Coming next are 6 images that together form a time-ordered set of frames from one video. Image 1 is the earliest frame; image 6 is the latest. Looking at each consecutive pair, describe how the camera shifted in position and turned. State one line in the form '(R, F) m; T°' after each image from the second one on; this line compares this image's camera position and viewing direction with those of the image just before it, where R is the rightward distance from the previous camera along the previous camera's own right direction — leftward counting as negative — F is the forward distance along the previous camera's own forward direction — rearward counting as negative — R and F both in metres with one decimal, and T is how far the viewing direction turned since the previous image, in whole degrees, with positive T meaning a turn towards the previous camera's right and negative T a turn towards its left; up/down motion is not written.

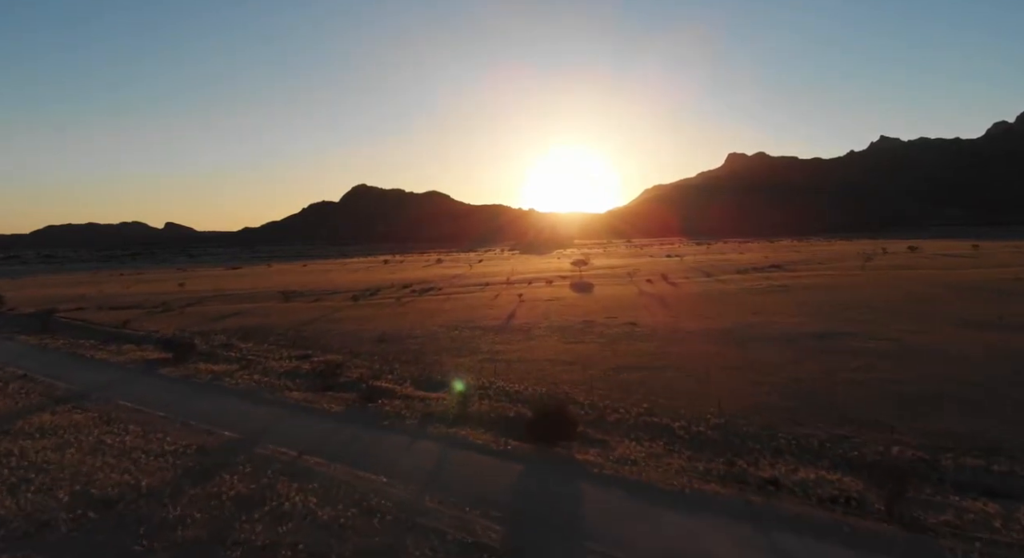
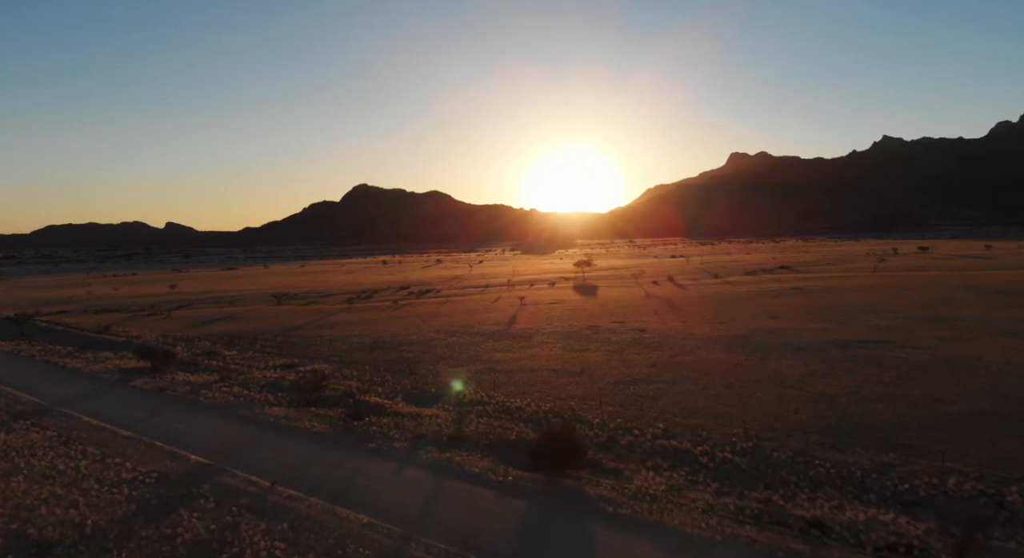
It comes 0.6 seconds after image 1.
(0.0, +1.5) m; 0°
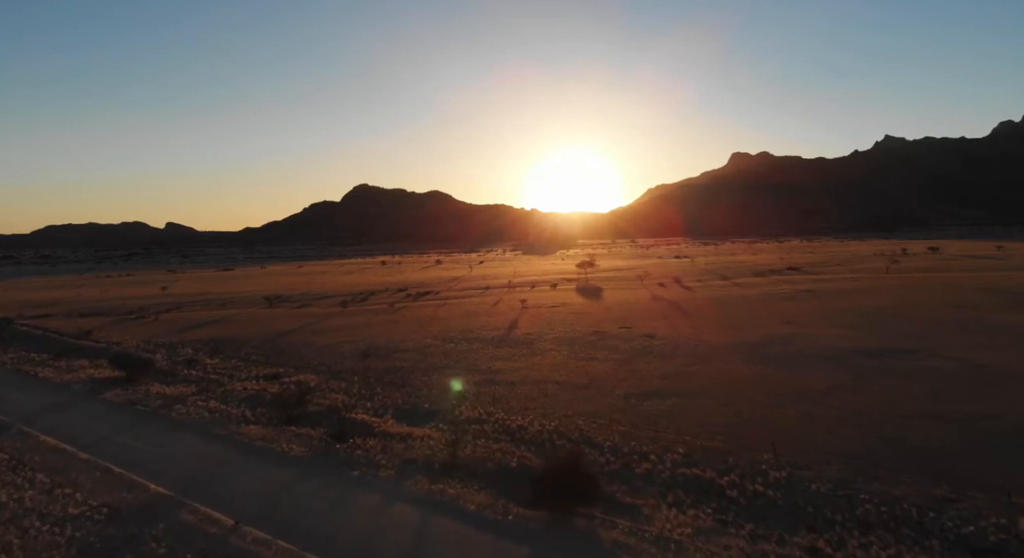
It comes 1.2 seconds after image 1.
(0.0, +1.5) m; 0°
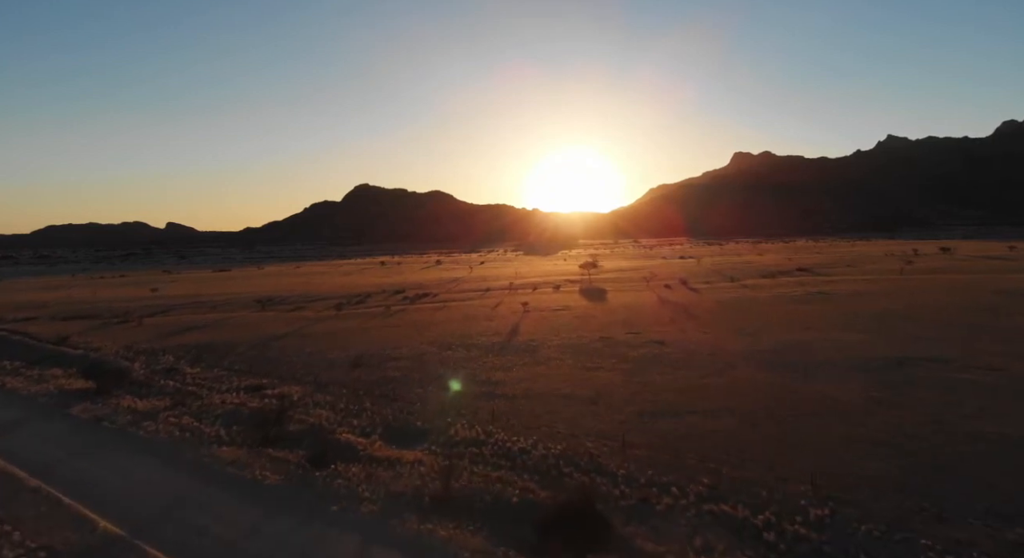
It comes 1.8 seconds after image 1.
(0.0, +1.4) m; 0°
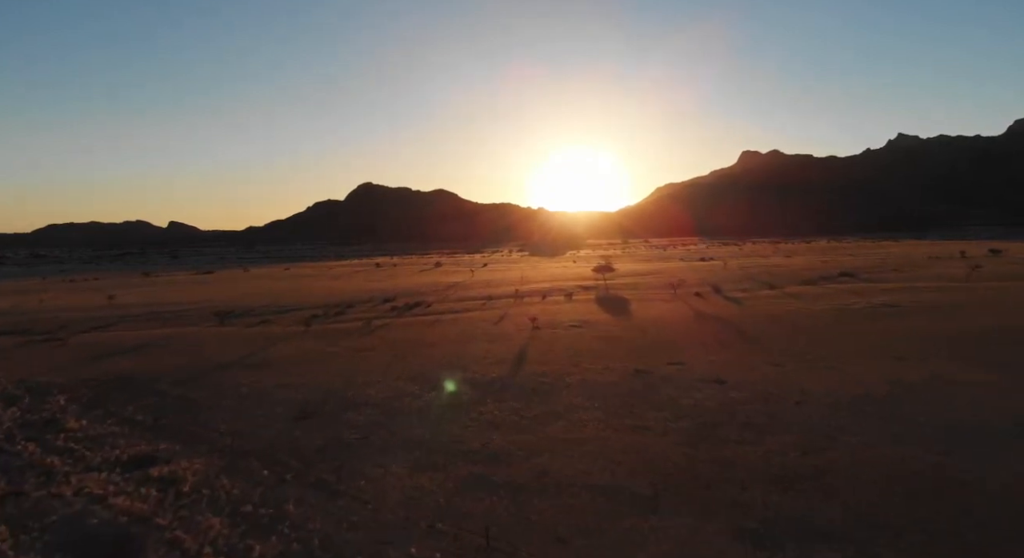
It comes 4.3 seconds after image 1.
(0.0, +5.7) m; 0°
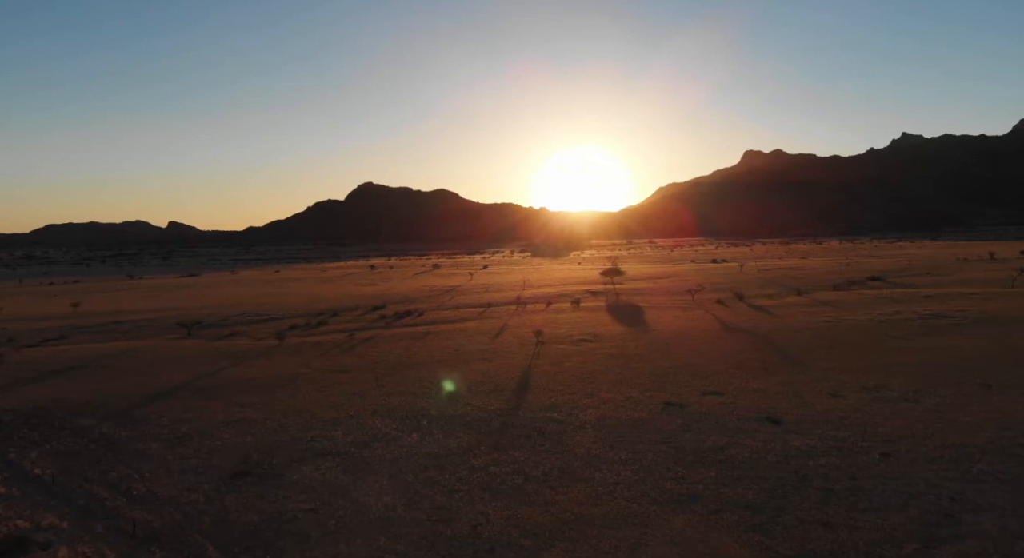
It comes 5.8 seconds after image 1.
(0.0, +3.3) m; 0°
